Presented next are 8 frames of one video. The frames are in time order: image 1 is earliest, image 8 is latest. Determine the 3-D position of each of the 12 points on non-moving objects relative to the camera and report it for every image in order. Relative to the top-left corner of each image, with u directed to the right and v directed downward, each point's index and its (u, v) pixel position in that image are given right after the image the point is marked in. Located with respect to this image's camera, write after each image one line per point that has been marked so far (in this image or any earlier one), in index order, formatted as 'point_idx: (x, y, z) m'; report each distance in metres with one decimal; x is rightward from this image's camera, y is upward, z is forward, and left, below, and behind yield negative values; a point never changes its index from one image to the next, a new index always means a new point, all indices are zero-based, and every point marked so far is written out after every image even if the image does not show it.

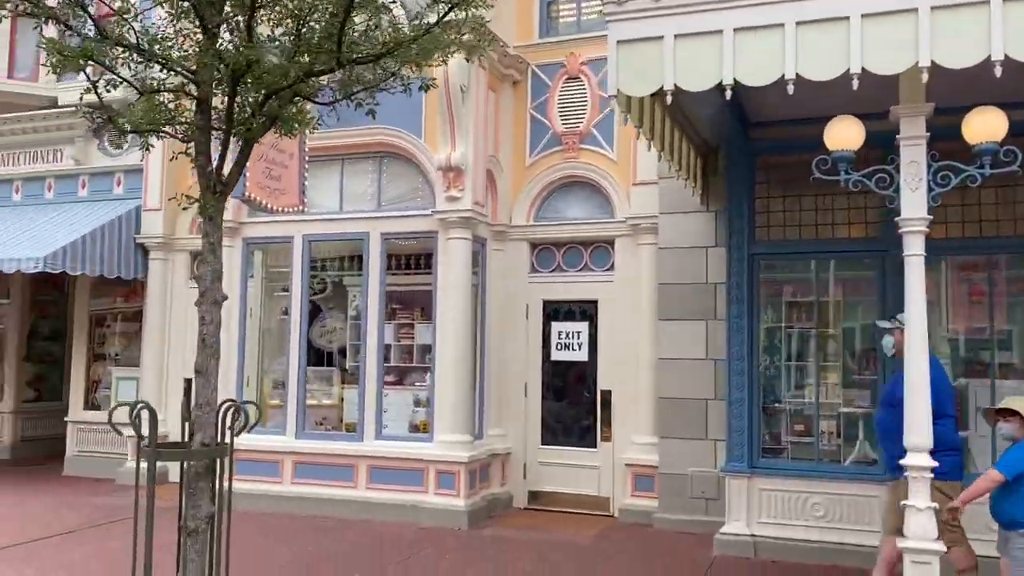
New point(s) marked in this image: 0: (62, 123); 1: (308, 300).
0: (-6.2, +2.3, +12.1) m
1: (-2.2, -0.2, +9.8) m
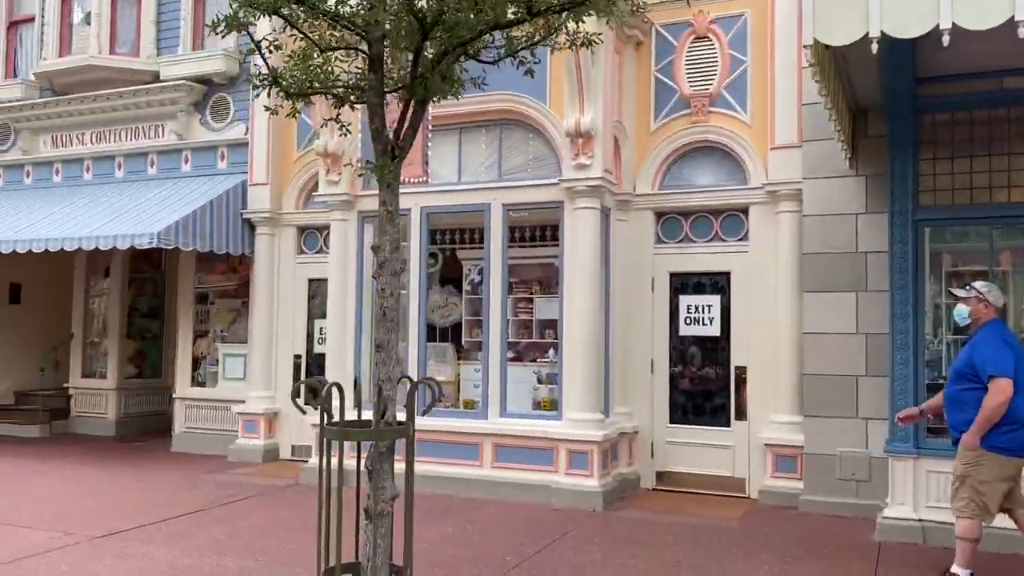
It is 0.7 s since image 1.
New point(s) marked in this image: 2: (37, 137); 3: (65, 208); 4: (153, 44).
0: (-4.7, +2.6, +12.0) m
1: (-0.9, +0.1, +9.5) m
2: (-7.2, +2.3, +13.4) m
3: (-6.2, +1.1, +12.3) m
4: (-5.1, +3.4, +12.4) m
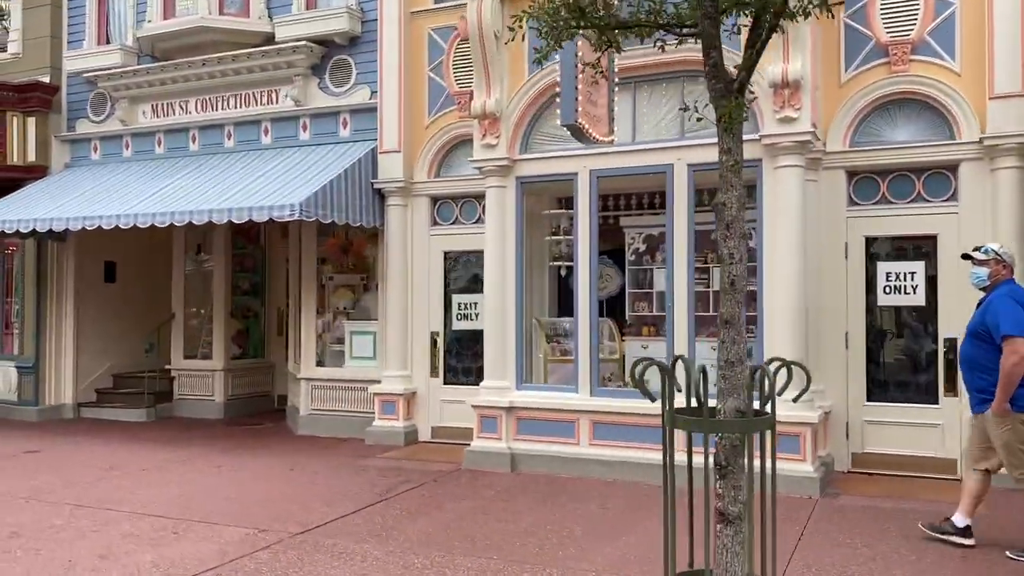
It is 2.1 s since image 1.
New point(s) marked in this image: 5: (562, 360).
0: (-2.9, +2.9, +11.3) m
1: (+0.9, +0.4, +8.8) m
2: (-5.4, +2.6, +12.7) m
3: (-4.4, +1.4, +11.6) m
4: (-3.3, +3.8, +11.7) m
5: (+0.6, -0.7, +9.0) m
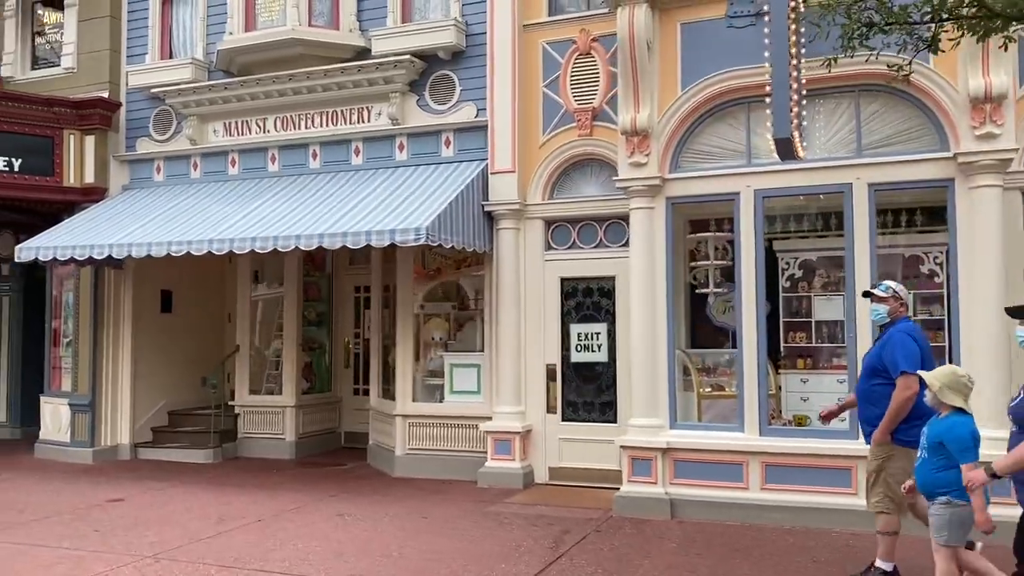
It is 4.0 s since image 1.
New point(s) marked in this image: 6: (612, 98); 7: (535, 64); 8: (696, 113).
0: (-1.6, +2.6, +10.6) m
1: (+2.3, +0.2, +8.1) m
2: (-4.1, +2.2, +11.9) m
3: (-3.1, +1.0, +10.8) m
4: (-2.0, +3.4, +11.0) m
5: (+2.0, -1.0, +8.3) m
6: (+1.1, +2.1, +9.6) m
7: (+0.3, +2.6, +10.0) m
8: (+1.8, +1.7, +8.4) m
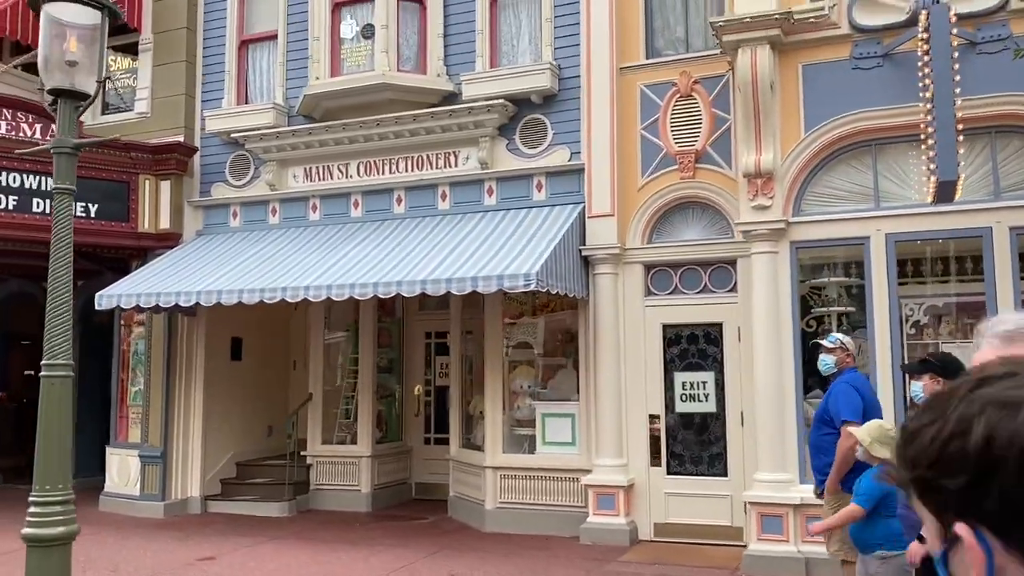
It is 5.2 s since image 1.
0: (-0.5, +2.0, +10.4) m
1: (+3.4, -0.3, +7.8) m
2: (-3.0, +1.6, +11.7) m
3: (-2.0, +0.5, +10.5) m
4: (-0.9, +2.8, +10.8) m
5: (+3.1, -1.4, +7.9) m
6: (+2.2, +1.6, +9.4) m
7: (+1.4, +2.0, +9.8) m
8: (+2.8, +1.2, +8.1) m
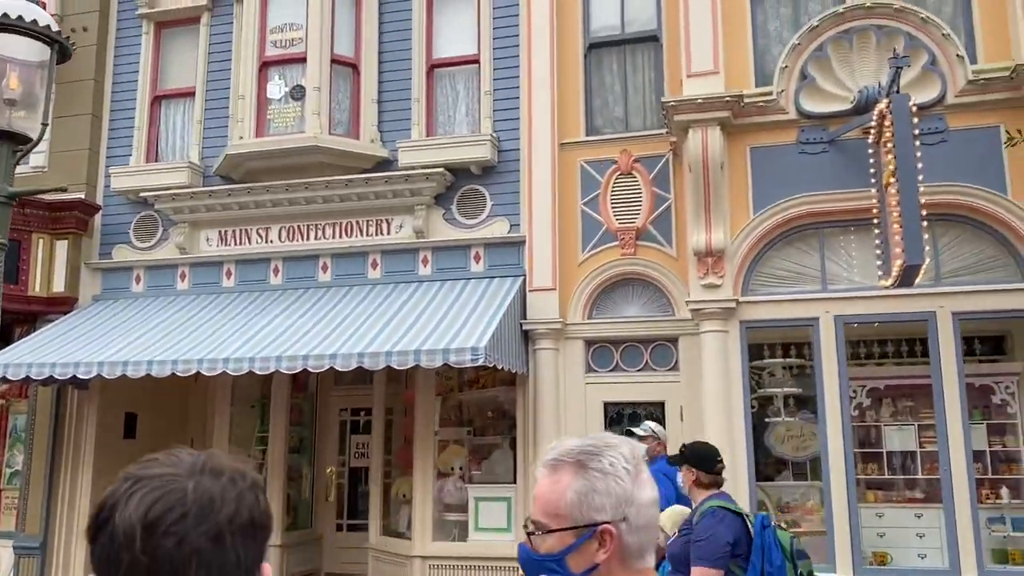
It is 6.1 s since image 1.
0: (-1.2, +1.1, +10.1) m
1: (+3.0, -1.0, +7.8) m
2: (-3.9, +0.7, +11.0) m
3: (-2.7, -0.3, +9.9) m
4: (-1.6, +1.9, +10.5) m
5: (+2.6, -2.2, +7.8) m
6: (+1.5, +0.7, +9.4) m
7: (+0.7, +1.2, +9.7) m
8: (+2.4, +0.5, +8.2) m
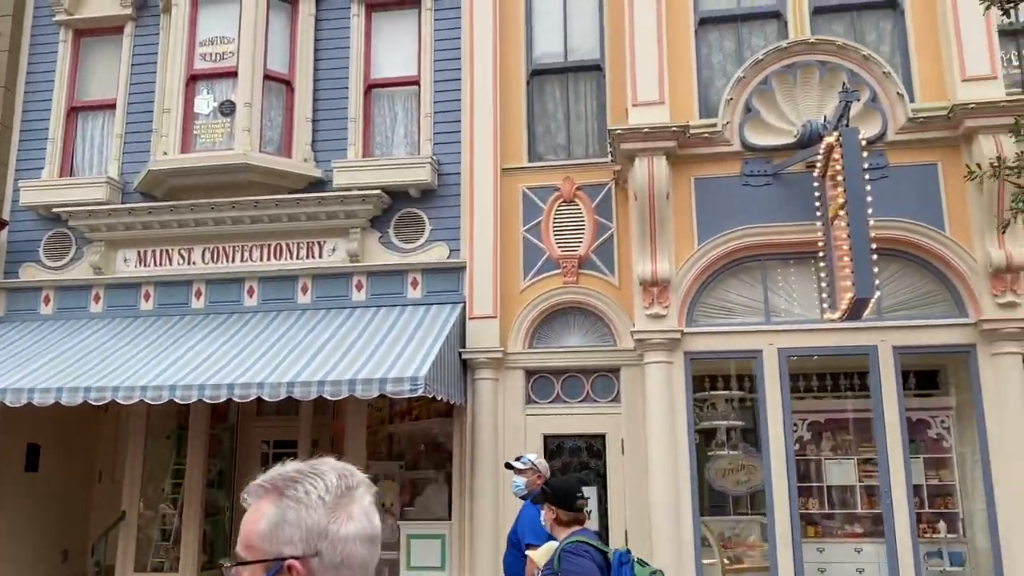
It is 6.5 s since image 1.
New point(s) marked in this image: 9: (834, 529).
0: (-1.9, +0.9, +9.7) m
1: (+2.5, -1.3, +7.8) m
2: (-4.7, +0.4, +10.3) m
3: (-3.4, -0.6, +9.3) m
4: (-2.3, +1.6, +10.1) m
5: (+2.1, -2.4, +7.7) m
6: (+0.9, +0.4, +9.2) m
7: (0.0, +0.9, +9.5) m
8: (+1.8, +0.2, +8.1) m
9: (+2.8, -2.1, +7.7) m
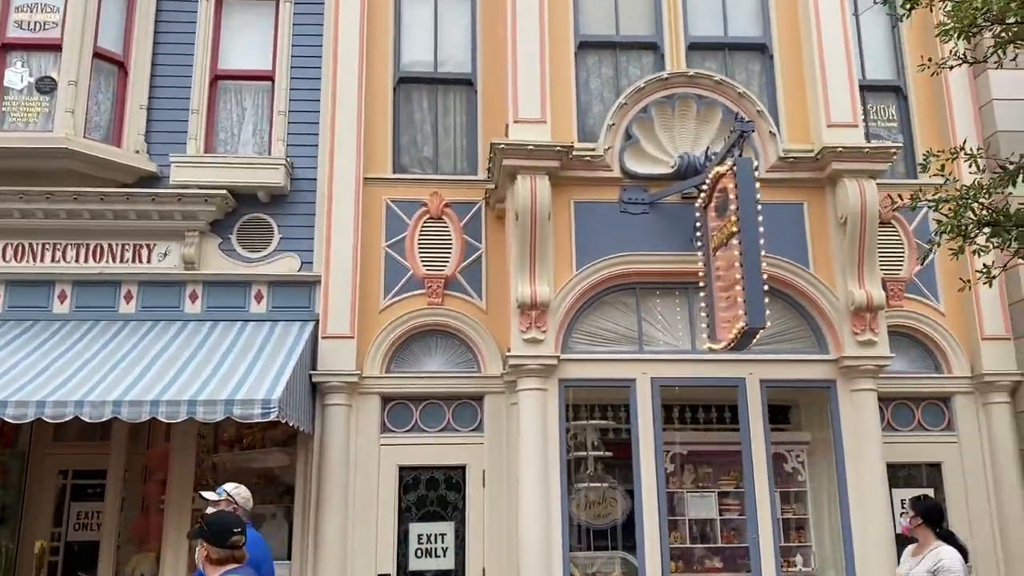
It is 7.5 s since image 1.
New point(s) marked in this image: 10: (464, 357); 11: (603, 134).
0: (-3.3, +0.8, +8.6) m
1: (+1.3, -1.5, +7.6) m
2: (-6.2, +0.5, +8.6) m
3: (-4.7, -0.6, +7.9) m
4: (-3.8, +1.6, +9.0) m
5: (+0.9, -2.7, +7.4) m
6: (-0.5, +0.2, +8.8) m
7: (-1.4, +0.7, +8.9) m
8: (+0.7, -0.1, +7.9) m
9: (+1.6, -2.4, +7.6) m
10: (-0.5, -0.7, +8.7) m
11: (+0.8, +1.4, +8.1) m
